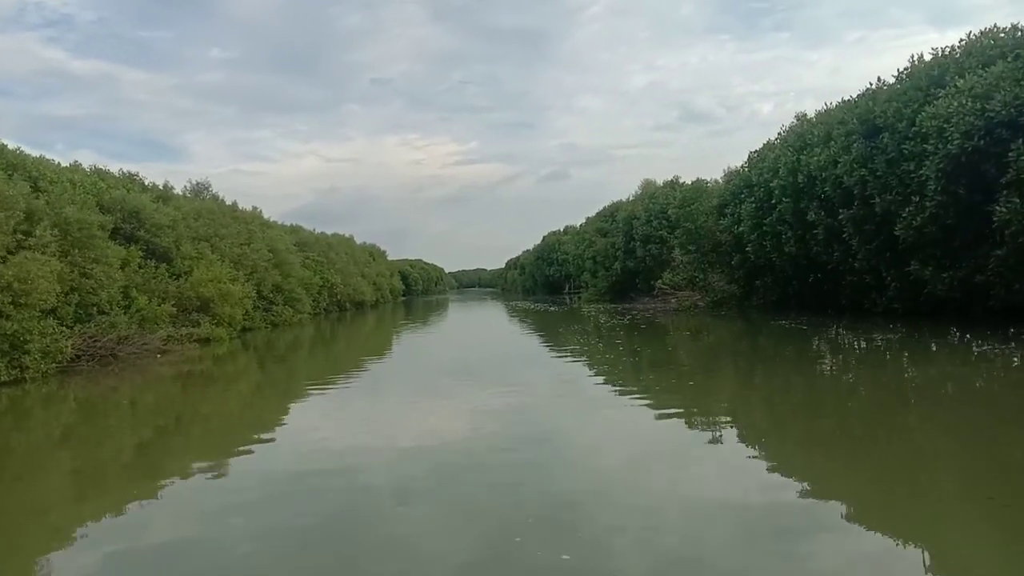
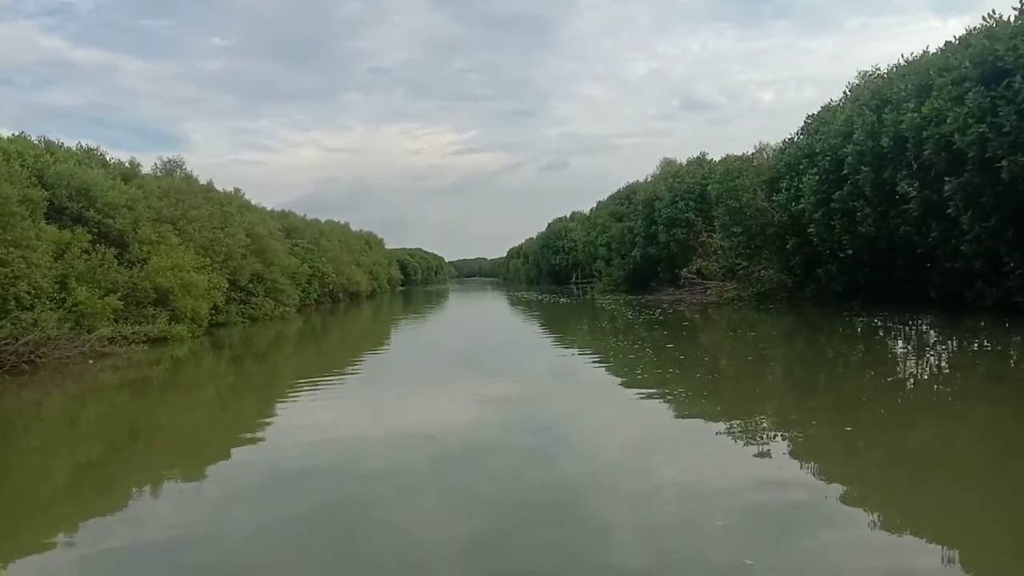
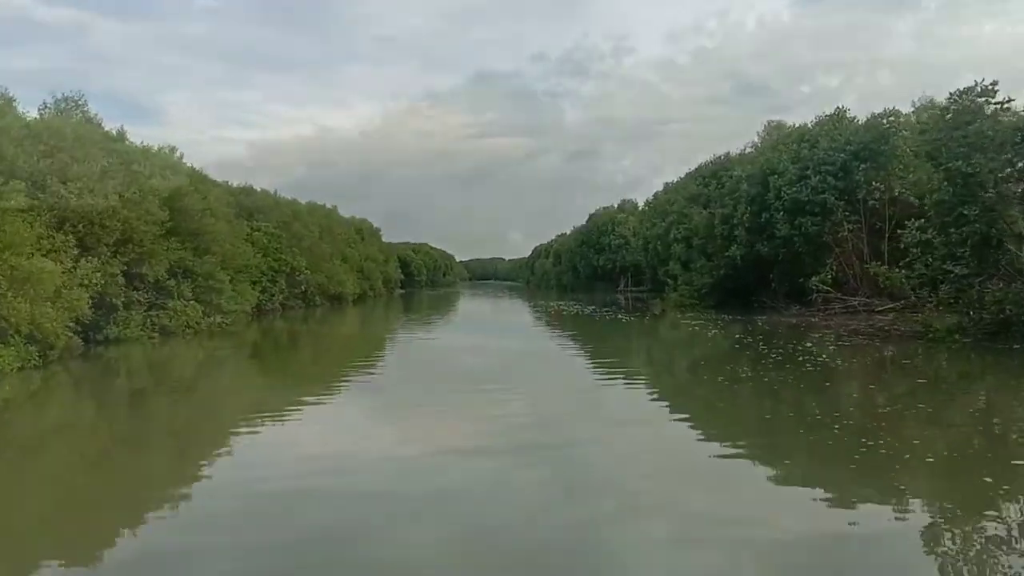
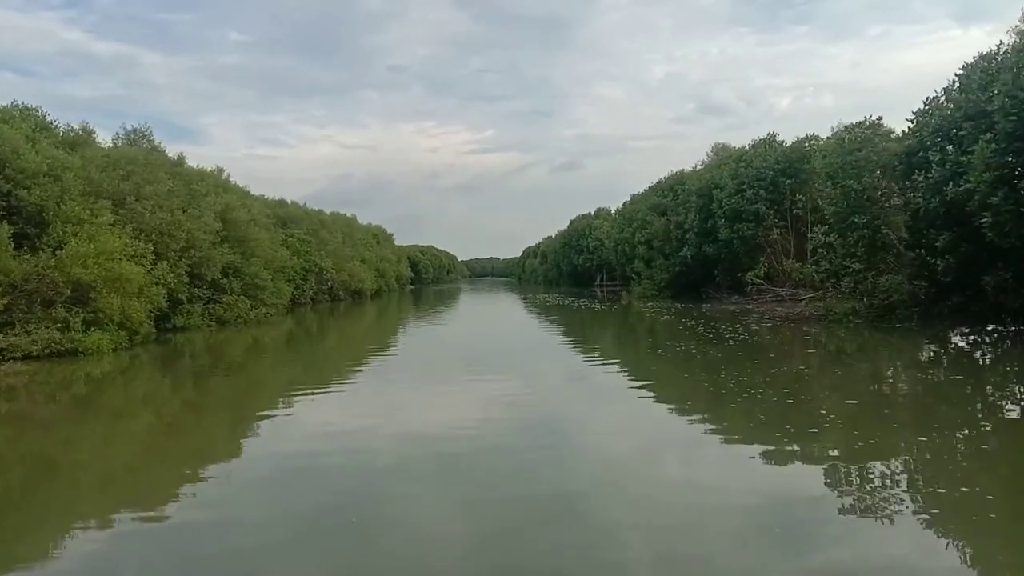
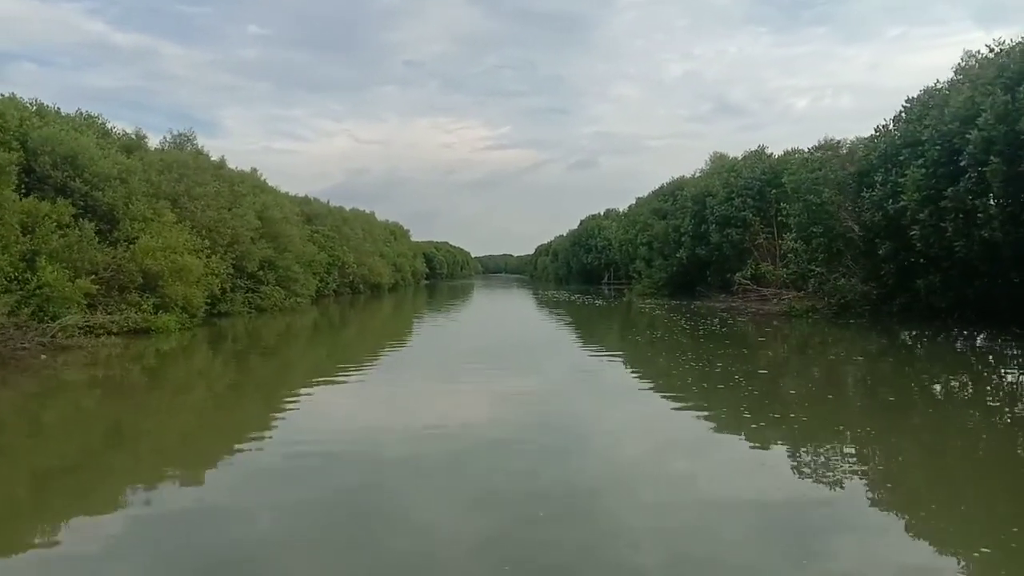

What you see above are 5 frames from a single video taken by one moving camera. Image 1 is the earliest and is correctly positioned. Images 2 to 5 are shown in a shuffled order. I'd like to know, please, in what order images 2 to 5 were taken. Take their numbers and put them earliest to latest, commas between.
2, 5, 4, 3
